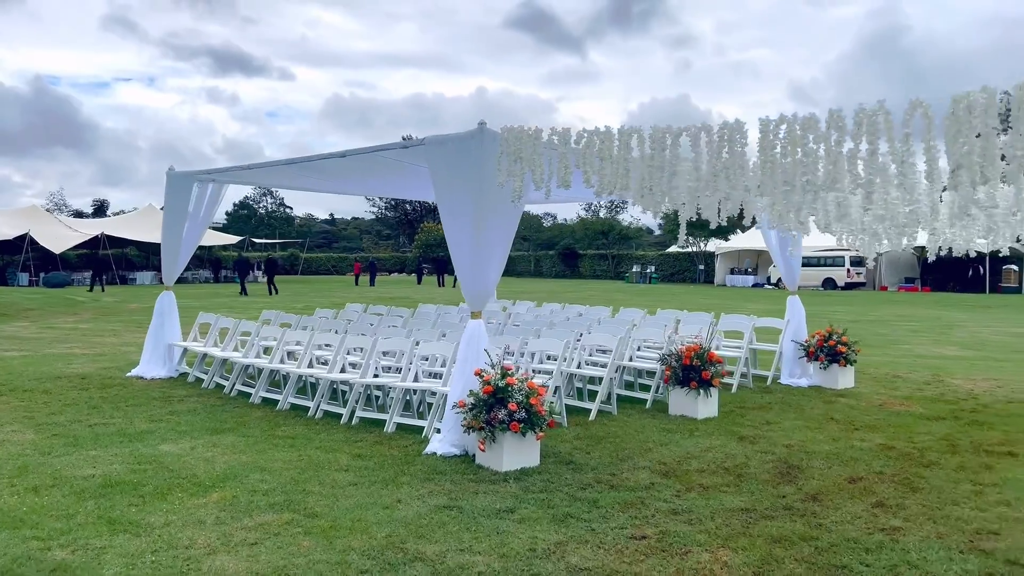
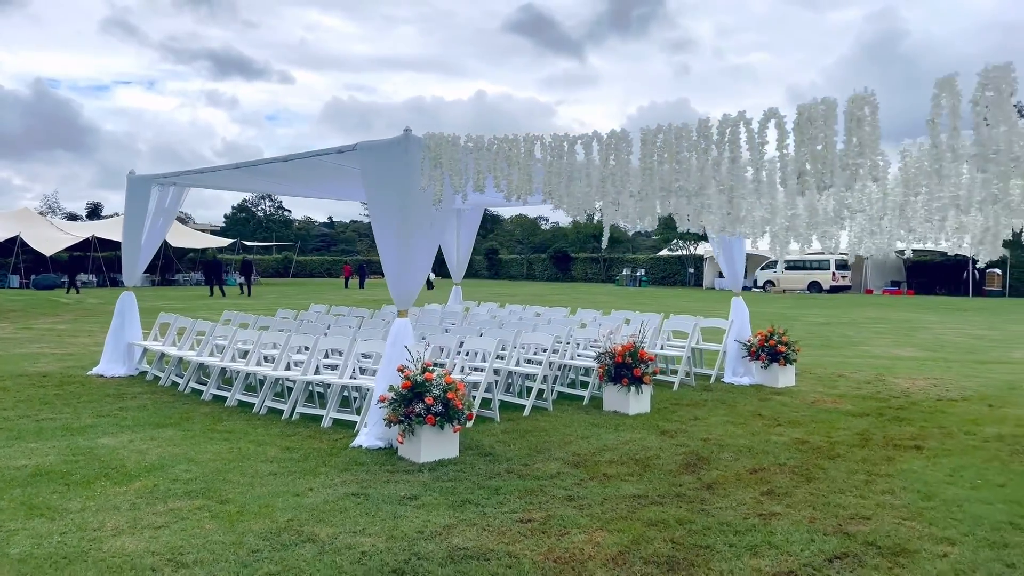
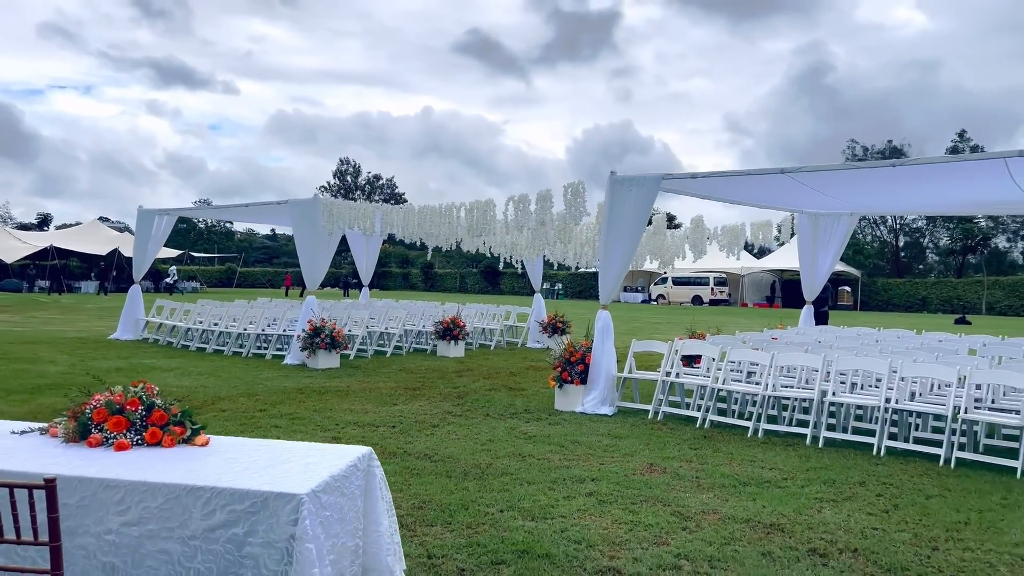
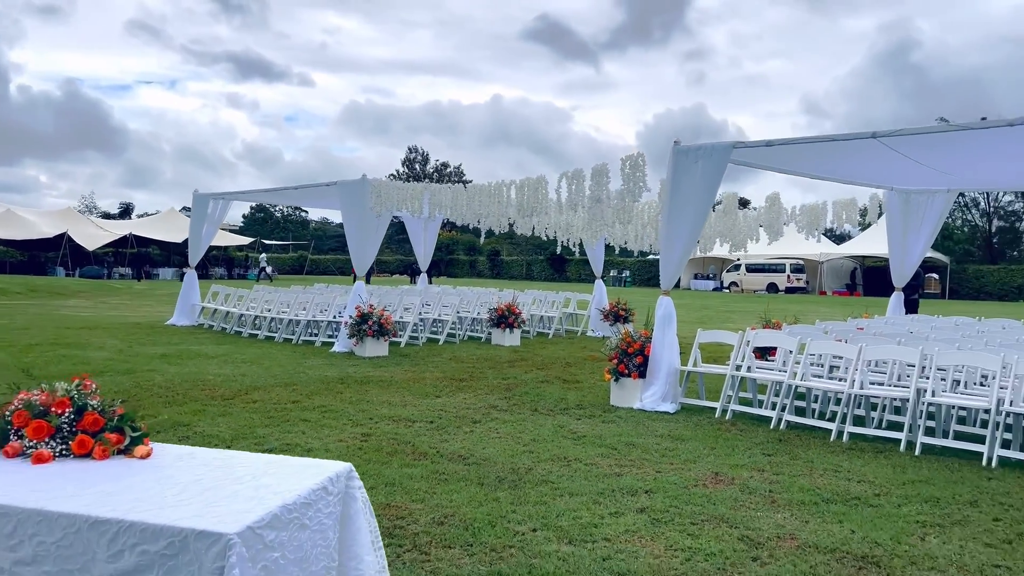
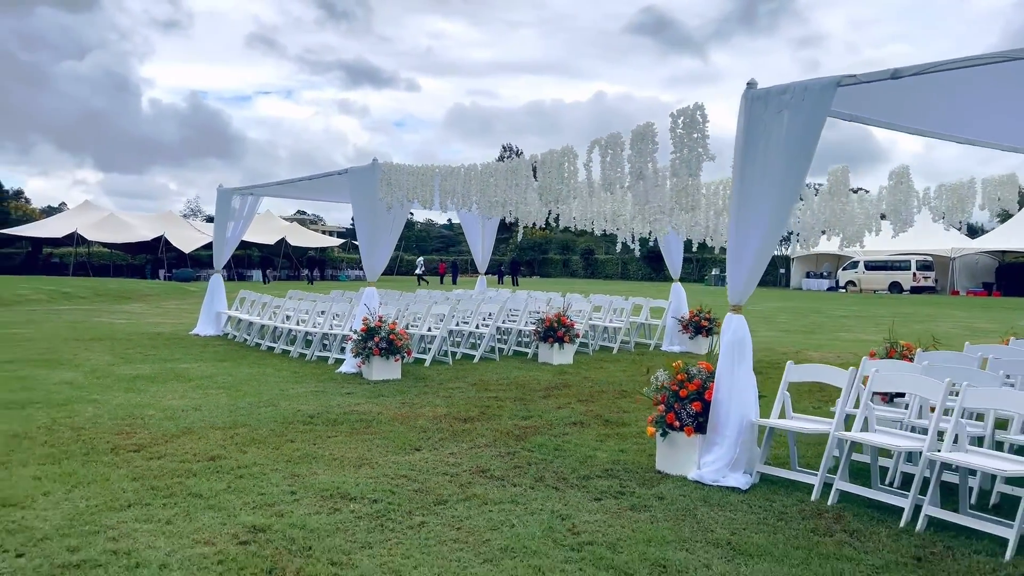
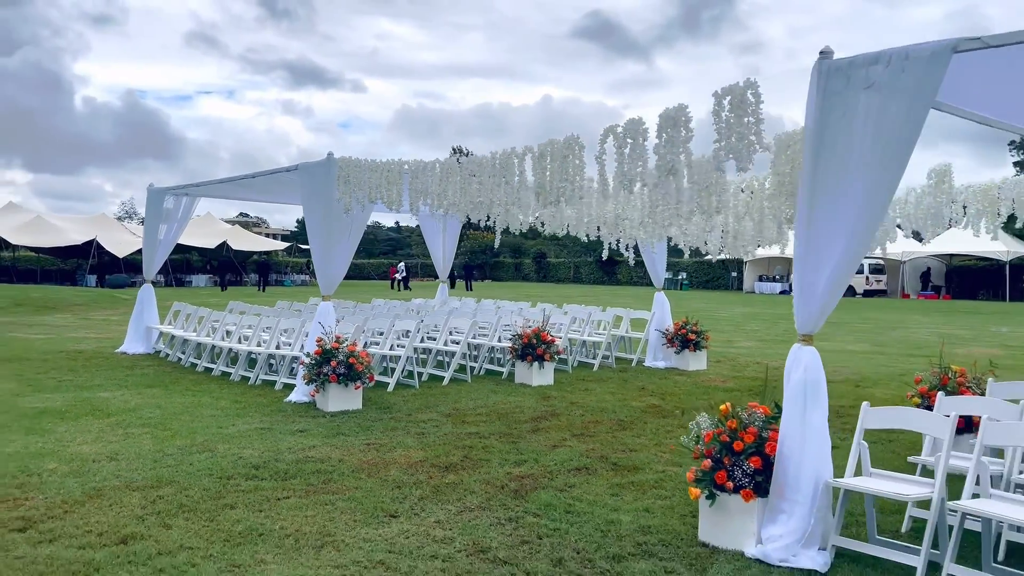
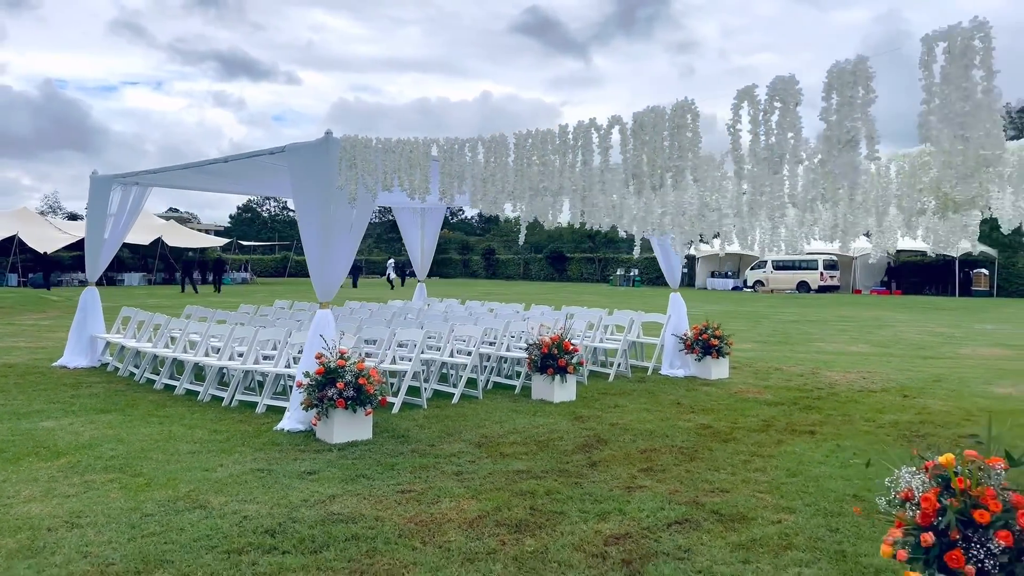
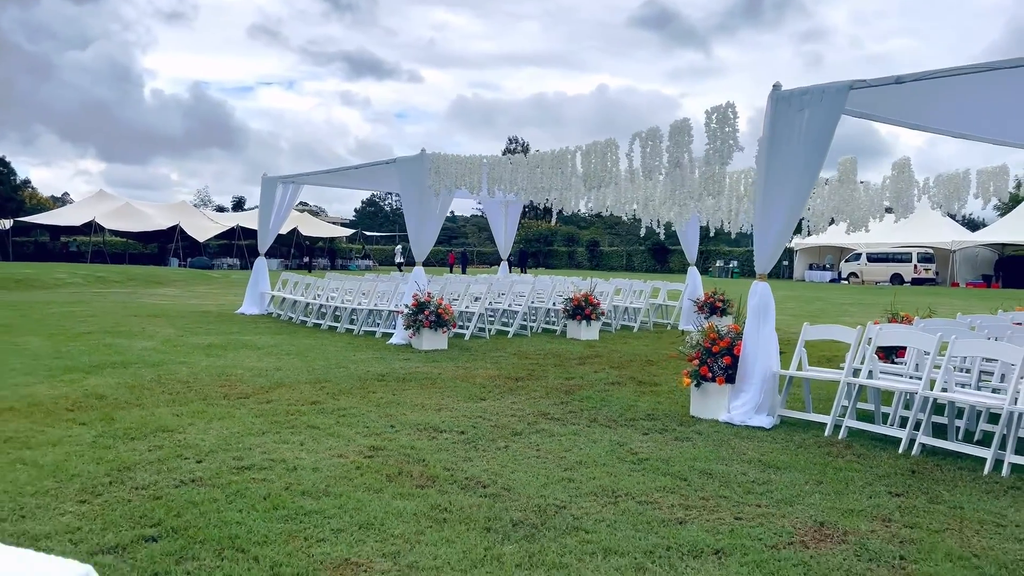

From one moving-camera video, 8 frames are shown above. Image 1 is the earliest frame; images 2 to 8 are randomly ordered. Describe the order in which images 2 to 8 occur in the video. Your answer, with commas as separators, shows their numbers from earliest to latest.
2, 7, 6, 5, 8, 4, 3
